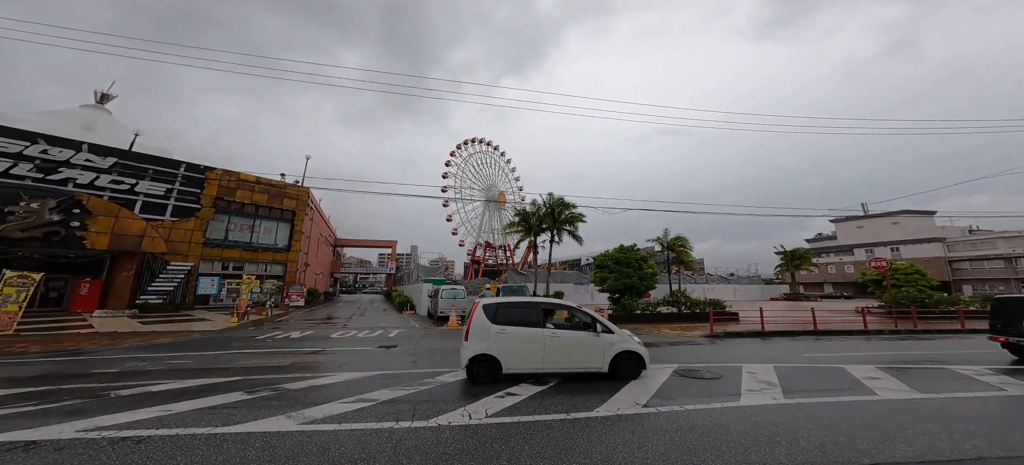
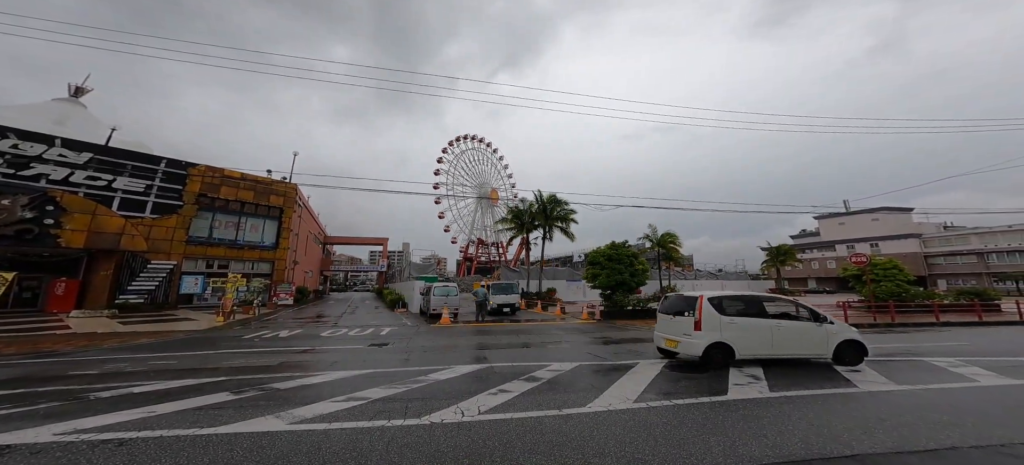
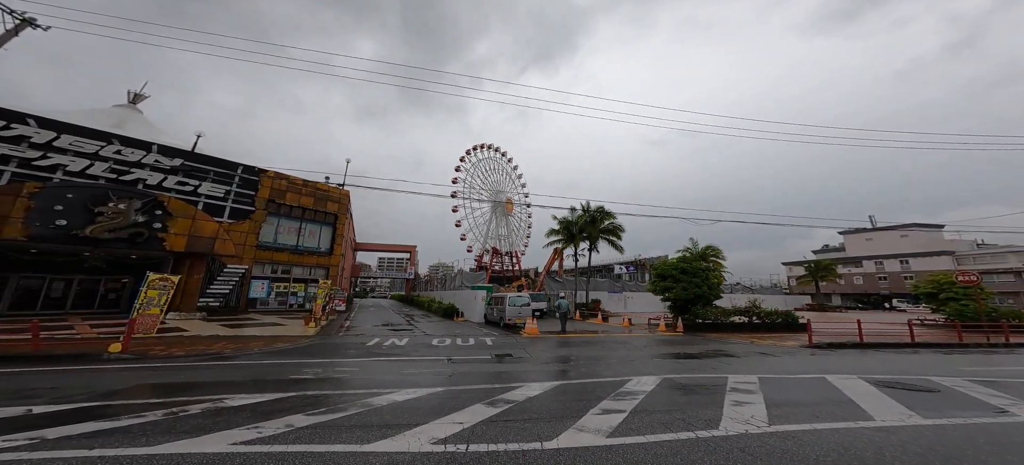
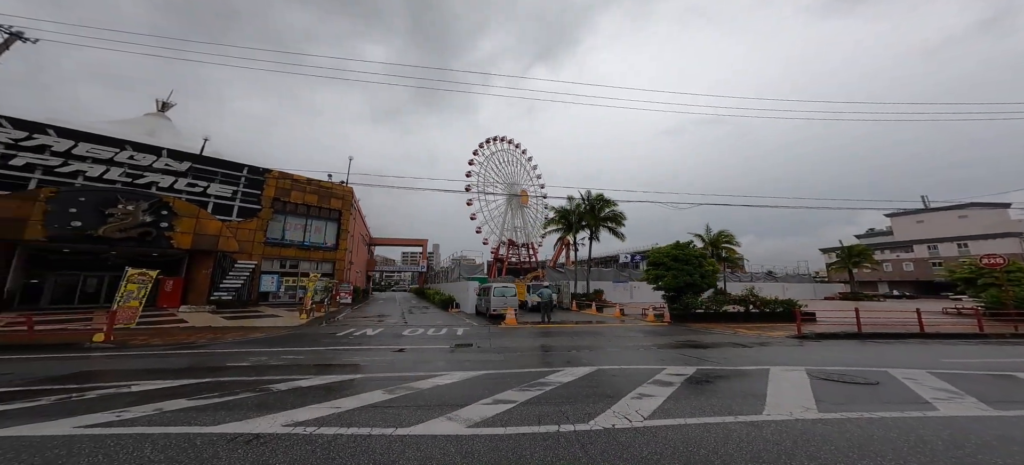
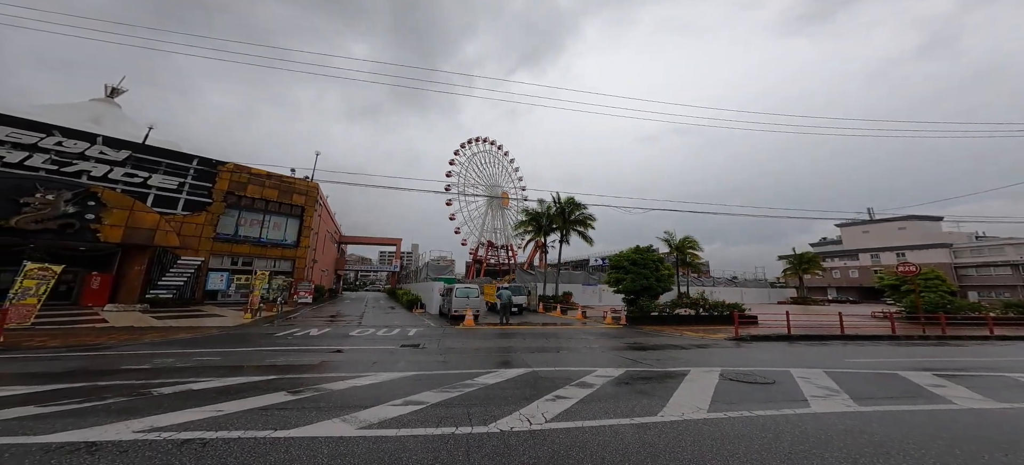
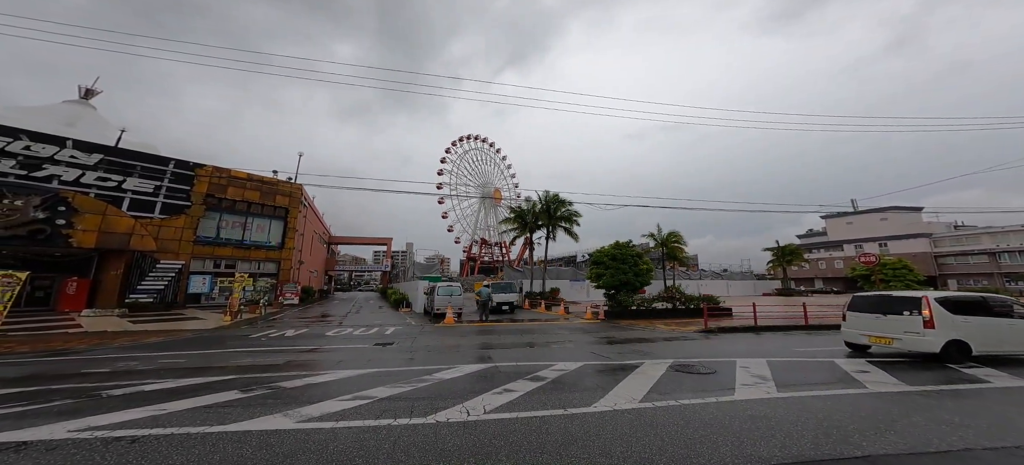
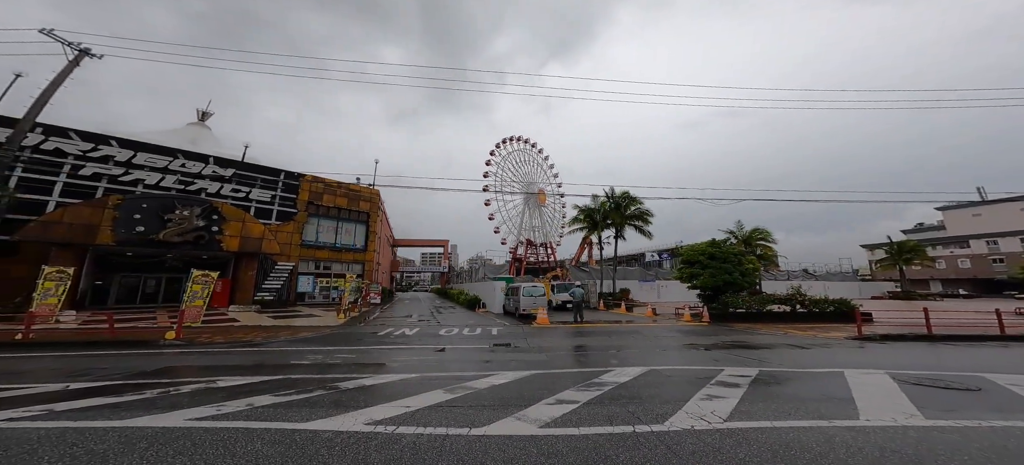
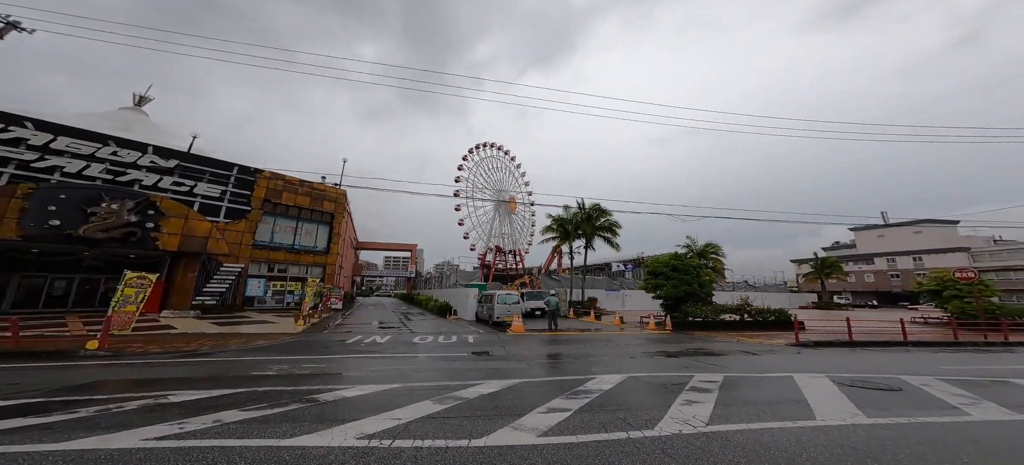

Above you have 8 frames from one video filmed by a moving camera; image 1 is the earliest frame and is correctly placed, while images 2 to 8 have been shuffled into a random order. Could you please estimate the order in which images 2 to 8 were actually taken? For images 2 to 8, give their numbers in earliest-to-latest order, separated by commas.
2, 6, 5, 4, 7, 8, 3
